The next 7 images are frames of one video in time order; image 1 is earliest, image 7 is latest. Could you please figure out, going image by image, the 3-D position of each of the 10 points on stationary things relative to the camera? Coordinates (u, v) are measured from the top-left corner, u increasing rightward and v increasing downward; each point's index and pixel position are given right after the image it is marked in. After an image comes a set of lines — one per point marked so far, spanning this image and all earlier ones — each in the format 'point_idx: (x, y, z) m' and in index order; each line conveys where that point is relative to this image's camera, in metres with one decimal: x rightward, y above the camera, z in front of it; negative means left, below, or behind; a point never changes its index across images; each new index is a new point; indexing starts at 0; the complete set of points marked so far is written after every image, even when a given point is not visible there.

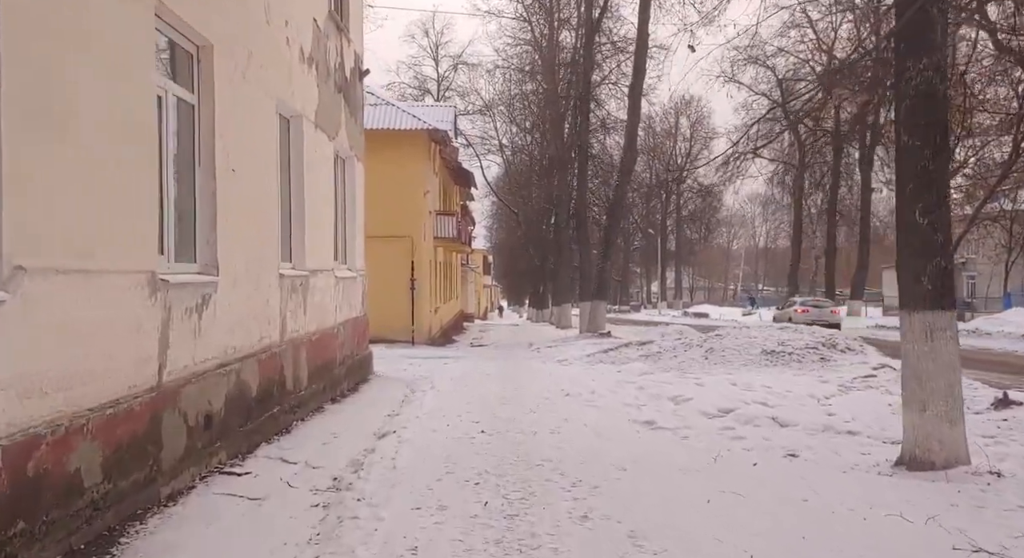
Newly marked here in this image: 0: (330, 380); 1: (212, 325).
0: (-2.1, -1.2, +11.1) m
1: (-2.1, -0.3, +6.7) m
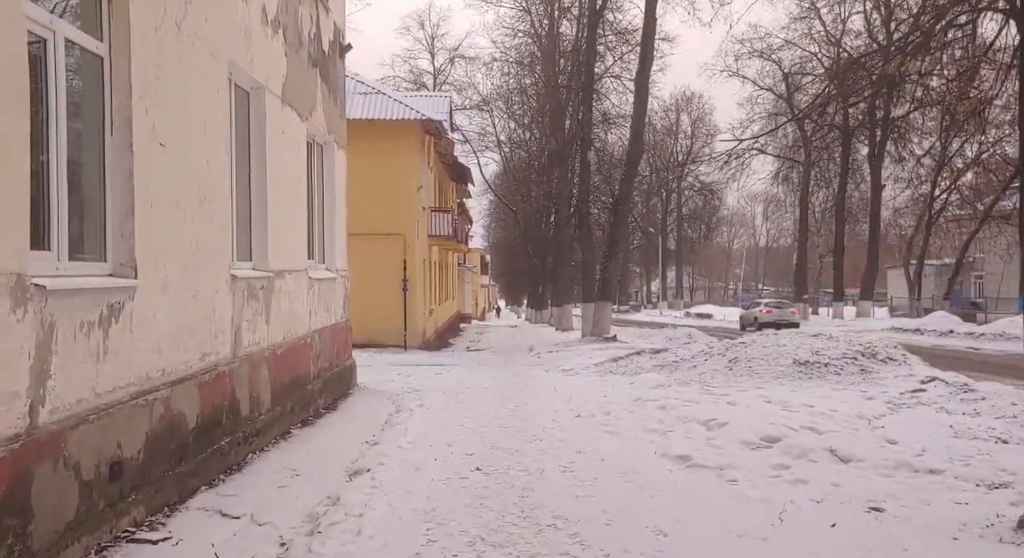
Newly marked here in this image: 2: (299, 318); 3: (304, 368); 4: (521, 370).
0: (-2.0, -1.2, +9.5) m
1: (-2.1, -0.3, +5.2) m
2: (-2.1, -0.4, +9.7) m
3: (-2.1, -0.9, +9.8) m
4: (+0.2, -1.5, +15.8) m
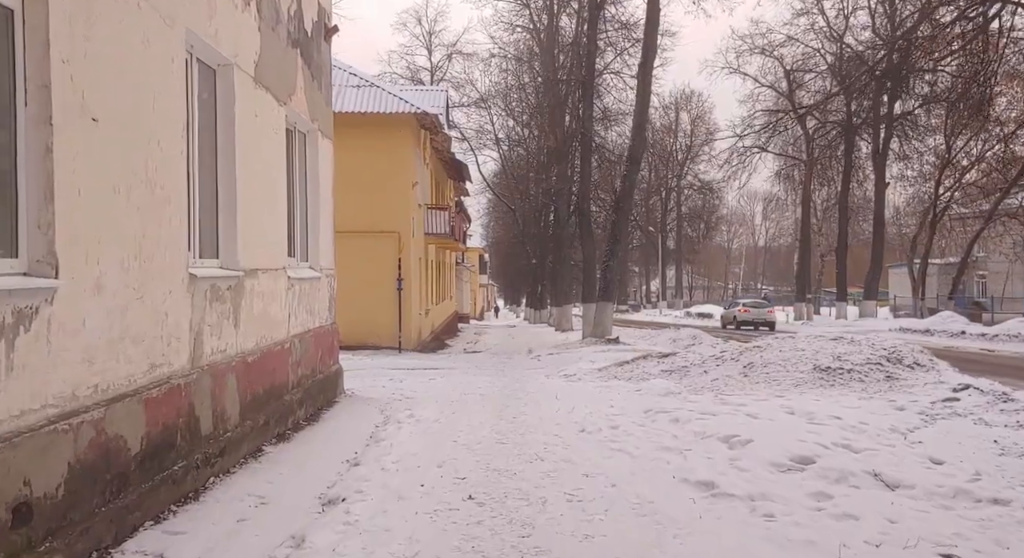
0: (-2.1, -1.2, +8.6) m
1: (-2.1, -0.3, +4.3) m
2: (-2.1, -0.4, +8.8) m
3: (-2.1, -0.9, +8.9) m
4: (+0.1, -1.5, +15.0) m
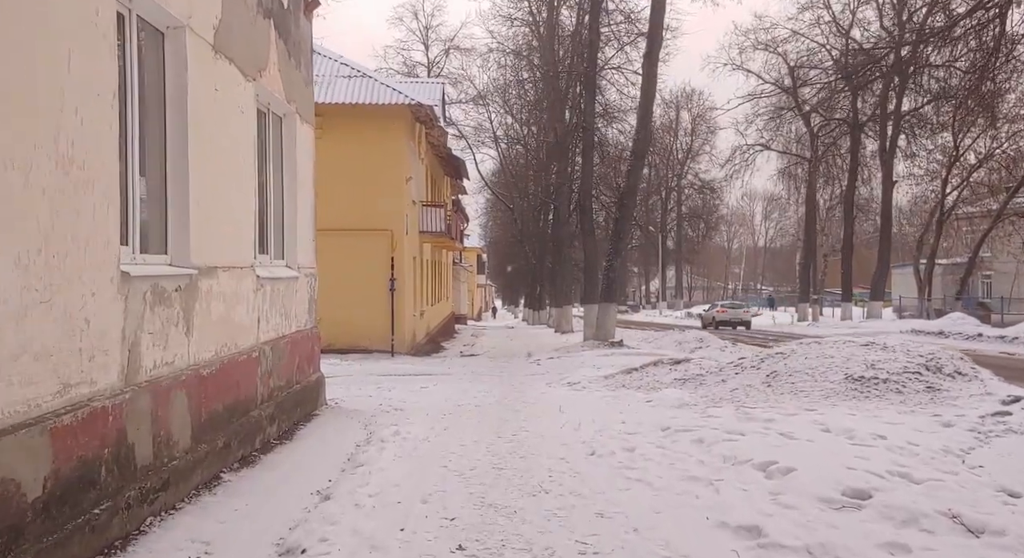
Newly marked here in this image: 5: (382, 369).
0: (-2.1, -1.2, +7.5) m
1: (-2.1, -0.3, +3.2) m
2: (-2.1, -0.4, +7.7) m
3: (-2.1, -0.9, +7.8) m
4: (+0.1, -1.5, +13.9) m
5: (-2.2, -1.5, +16.7) m
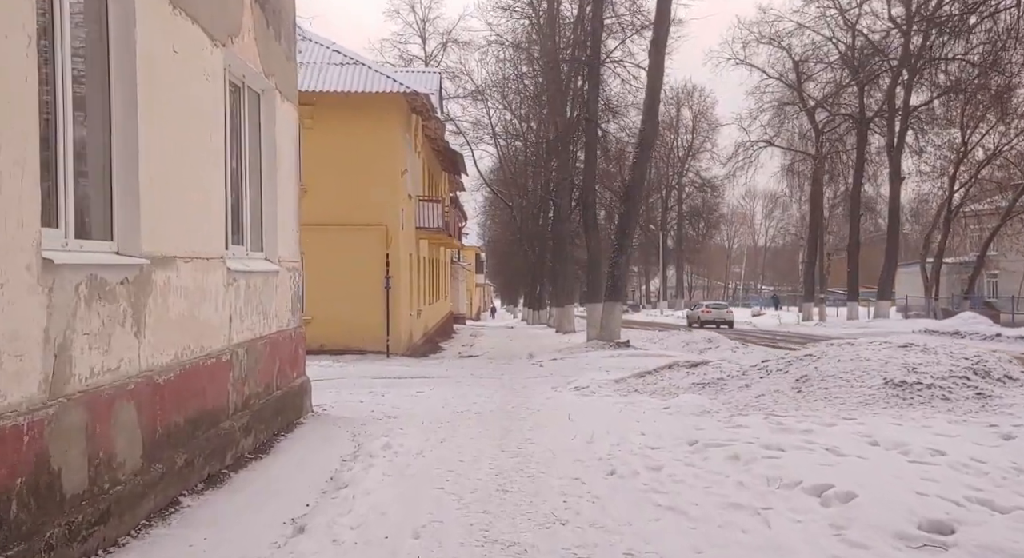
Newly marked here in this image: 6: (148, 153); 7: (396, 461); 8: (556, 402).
0: (-2.0, -1.1, +6.6) m
1: (-2.0, -0.3, +2.3) m
2: (-2.1, -0.3, +6.7) m
3: (-2.1, -0.8, +6.8) m
4: (+0.2, -1.4, +12.9) m
5: (-2.2, -1.5, +15.7) m
6: (-2.1, +0.7, +5.7) m
7: (-0.8, -1.3, +7.1) m
8: (+0.5, -1.4, +10.9) m
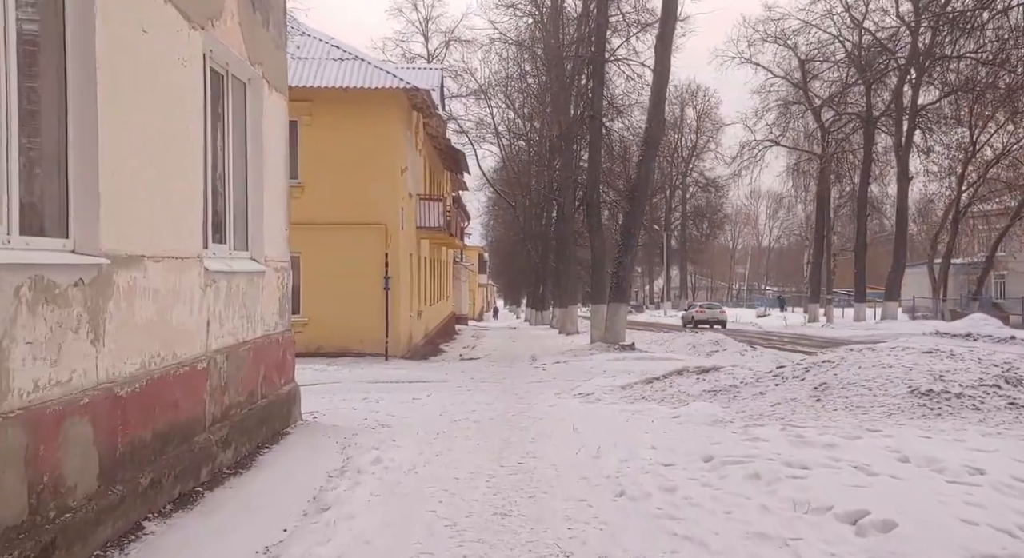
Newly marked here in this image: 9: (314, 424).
0: (-2.0, -1.1, +6.0) m
1: (-2.0, -0.3, +1.7) m
2: (-2.1, -0.3, +6.2) m
3: (-2.1, -0.8, +6.3) m
4: (+0.2, -1.4, +12.4) m
5: (-2.2, -1.5, +15.1) m
6: (-2.1, +0.7, +5.1) m
7: (-0.8, -1.3, +6.6) m
8: (+0.5, -1.4, +10.3) m
9: (-1.9, -1.4, +9.5) m
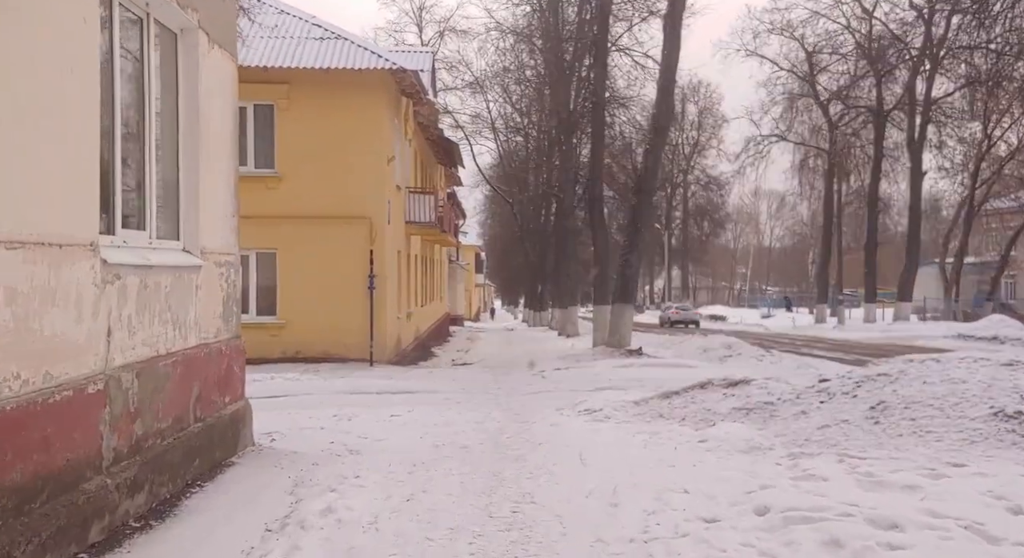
0: (-2.1, -1.1, +4.5) m
1: (-2.1, -0.3, +0.1) m
2: (-2.1, -0.3, +4.6) m
3: (-2.1, -0.8, +4.7) m
4: (+0.1, -1.4, +10.8) m
5: (-2.2, -1.5, +13.6) m
6: (-2.2, +0.8, +3.6) m
7: (-0.9, -1.3, +5.0) m
8: (+0.5, -1.4, +8.7) m
9: (-2.0, -1.4, +8.0) m
